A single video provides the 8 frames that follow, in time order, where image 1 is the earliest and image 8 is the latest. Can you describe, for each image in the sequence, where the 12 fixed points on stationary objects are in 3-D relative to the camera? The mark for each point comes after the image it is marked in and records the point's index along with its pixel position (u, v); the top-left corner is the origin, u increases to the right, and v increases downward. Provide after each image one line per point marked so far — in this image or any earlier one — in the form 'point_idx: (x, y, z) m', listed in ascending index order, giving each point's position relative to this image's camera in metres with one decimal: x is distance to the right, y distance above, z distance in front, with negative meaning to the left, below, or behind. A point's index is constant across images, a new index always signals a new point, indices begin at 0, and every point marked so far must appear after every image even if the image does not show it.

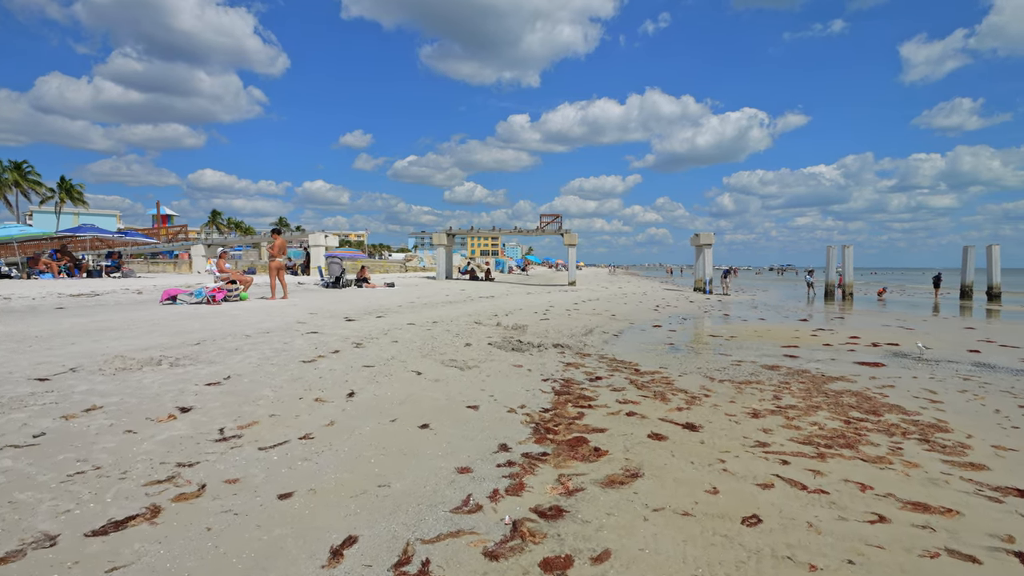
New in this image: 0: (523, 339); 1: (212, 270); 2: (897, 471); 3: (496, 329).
0: (+0.2, -0.9, +10.1) m
1: (-6.5, +0.4, +12.5) m
2: (+2.8, -1.3, +4.1) m
3: (-0.3, -0.8, +11.0) m
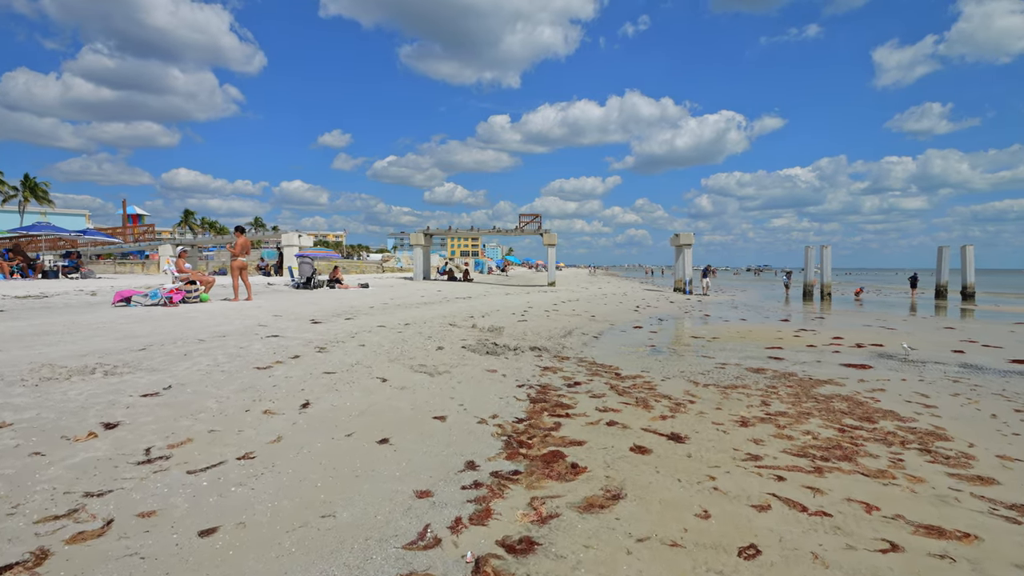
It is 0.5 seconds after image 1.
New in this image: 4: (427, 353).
0: (-0.2, -0.9, +9.7) m
1: (-7.0, +0.4, +11.8) m
2: (+2.5, -1.3, +3.8) m
3: (-0.8, -0.8, +10.5) m
4: (-1.2, -0.9, +8.1) m
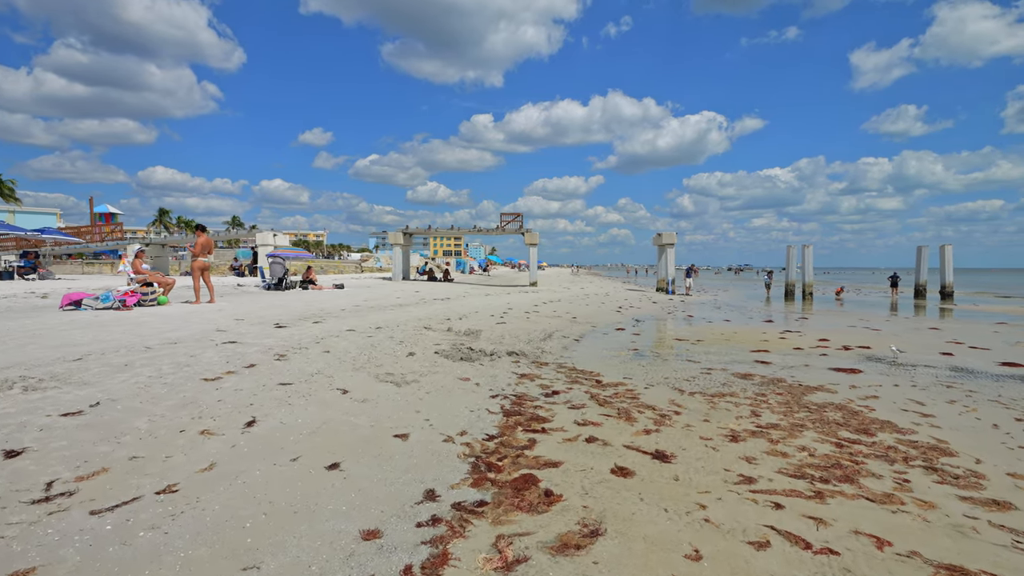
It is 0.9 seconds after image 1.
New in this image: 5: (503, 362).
0: (-0.6, -0.9, +9.2) m
1: (-7.5, +0.3, +11.2) m
2: (+2.3, -1.3, +3.4) m
3: (-1.2, -0.8, +10.0) m
4: (-1.5, -1.0, +7.6) m
5: (-0.1, -1.0, +8.1) m
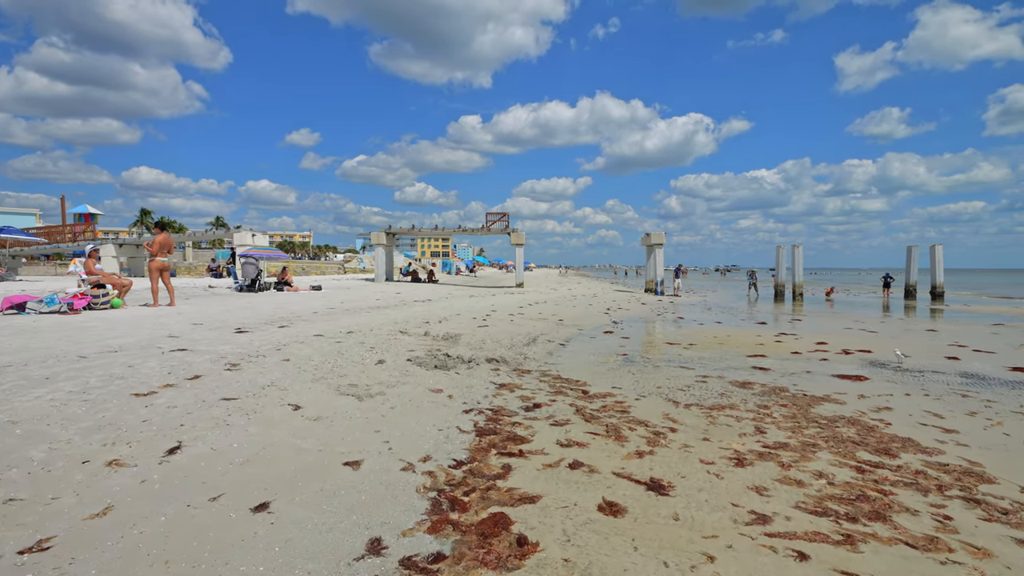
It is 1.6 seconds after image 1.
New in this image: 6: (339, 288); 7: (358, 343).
0: (-0.9, -0.9, +8.5) m
1: (-7.8, +0.3, +10.4) m
2: (+2.2, -1.3, +2.7) m
3: (-1.5, -0.8, +9.3) m
4: (-1.8, -1.0, +6.9) m
5: (-0.4, -1.1, +7.4) m
6: (-5.8, 0.0, +19.5) m
7: (-2.3, -0.8, +8.5) m
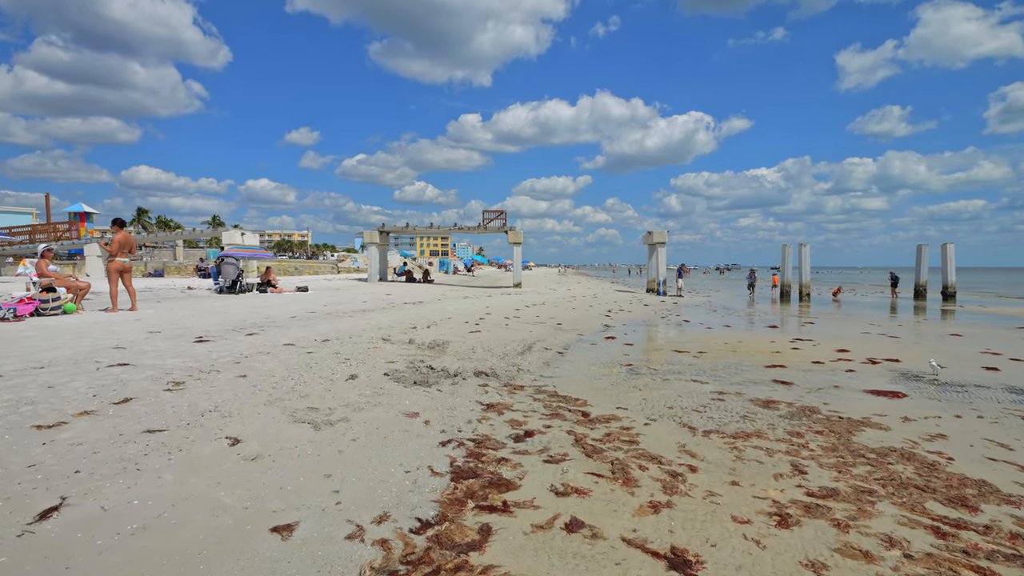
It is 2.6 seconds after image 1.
0: (-1.0, -1.0, +7.6) m
1: (-7.9, +0.2, +9.5) m
2: (+2.1, -1.4, +1.9) m
3: (-1.6, -0.9, +8.4) m
4: (-1.9, -1.0, +6.0) m
5: (-0.5, -1.1, +6.5) m
6: (-5.9, -0.1, +18.6) m
7: (-2.4, -0.9, +7.6) m
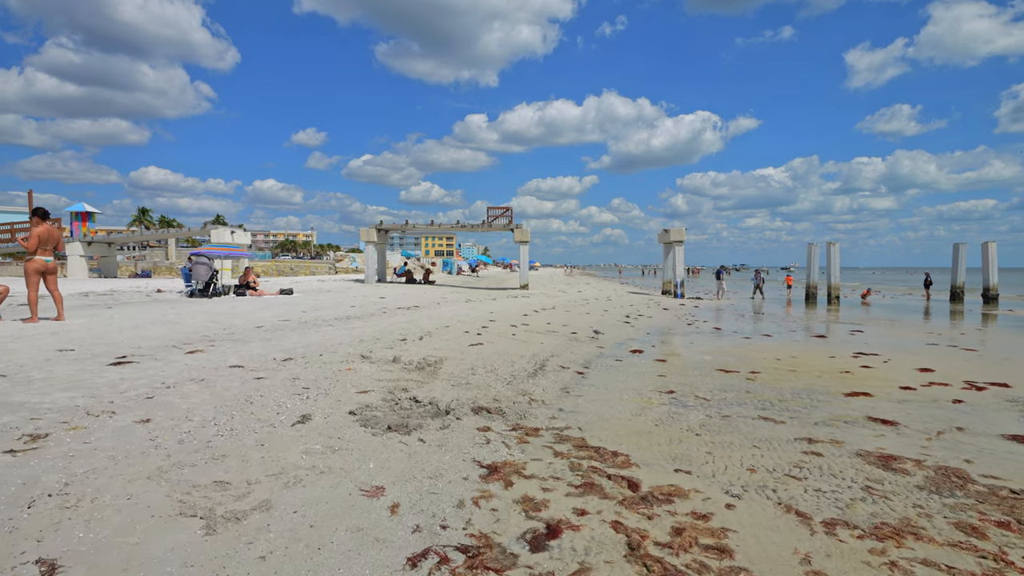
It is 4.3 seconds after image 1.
0: (-0.9, -1.1, +5.8) m
1: (-7.8, +0.2, +7.7) m
2: (+2.1, -1.5, 0.0) m
3: (-1.5, -1.0, +6.7) m
4: (-1.8, -1.1, +4.2) m
5: (-0.4, -1.2, +4.7) m
6: (-5.7, -0.1, +16.8) m
7: (-2.3, -0.9, +5.9) m
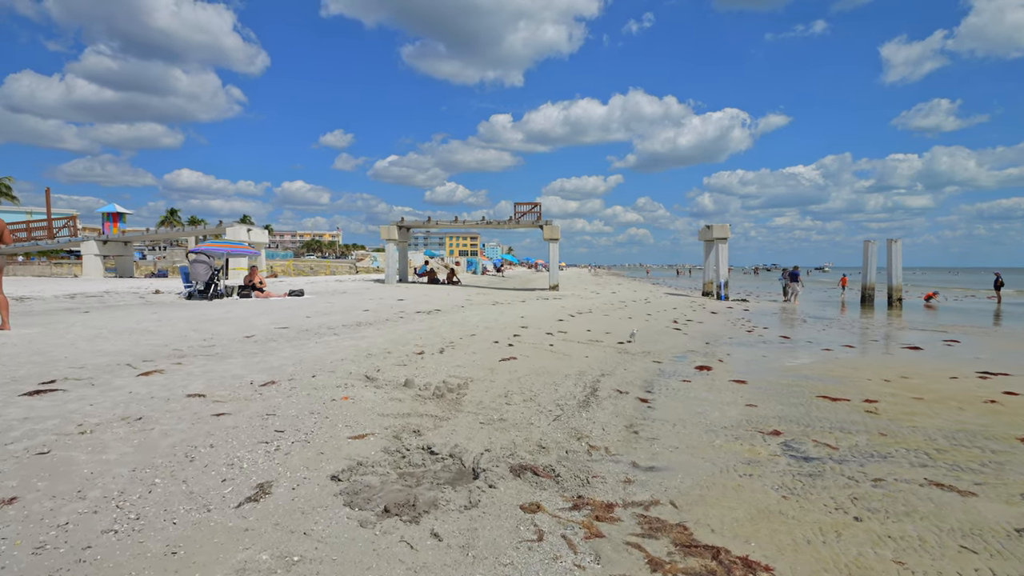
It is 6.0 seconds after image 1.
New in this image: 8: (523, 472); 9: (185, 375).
0: (-0.5, -1.1, +4.2) m
1: (-7.3, +0.1, +6.4) m
2: (+2.2, -1.5, -1.7) m
3: (-1.0, -1.0, +5.1) m
4: (-1.5, -1.1, +2.6) m
5: (-0.1, -1.2, +3.1) m
6: (-4.9, -0.2, +15.4) m
7: (-1.9, -1.0, +4.3) m
8: (+0.1, -1.2, +3.8) m
9: (-3.1, -0.8, +5.5) m
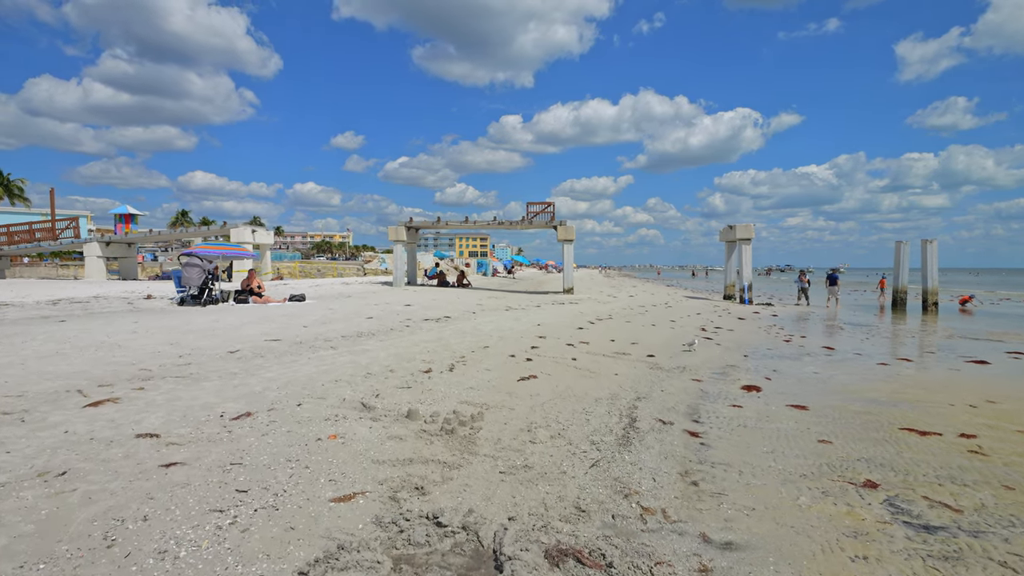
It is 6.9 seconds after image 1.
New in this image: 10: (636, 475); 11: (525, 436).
0: (-0.3, -1.2, +3.2) m
1: (-7.1, 0.0, +5.5) m
2: (+2.3, -1.6, -2.7) m
3: (-0.9, -1.1, +4.1) m
4: (-1.3, -1.2, +1.7) m
5: (+0.1, -1.3, +2.1) m
6: (-4.5, -0.3, +14.5) m
7: (-1.7, -1.1, +3.4) m
8: (+0.3, -1.3, +2.8) m
9: (-2.9, -0.9, +4.6) m
10: (+0.8, -1.3, +4.0) m
11: (+0.1, -1.1, +4.6) m
